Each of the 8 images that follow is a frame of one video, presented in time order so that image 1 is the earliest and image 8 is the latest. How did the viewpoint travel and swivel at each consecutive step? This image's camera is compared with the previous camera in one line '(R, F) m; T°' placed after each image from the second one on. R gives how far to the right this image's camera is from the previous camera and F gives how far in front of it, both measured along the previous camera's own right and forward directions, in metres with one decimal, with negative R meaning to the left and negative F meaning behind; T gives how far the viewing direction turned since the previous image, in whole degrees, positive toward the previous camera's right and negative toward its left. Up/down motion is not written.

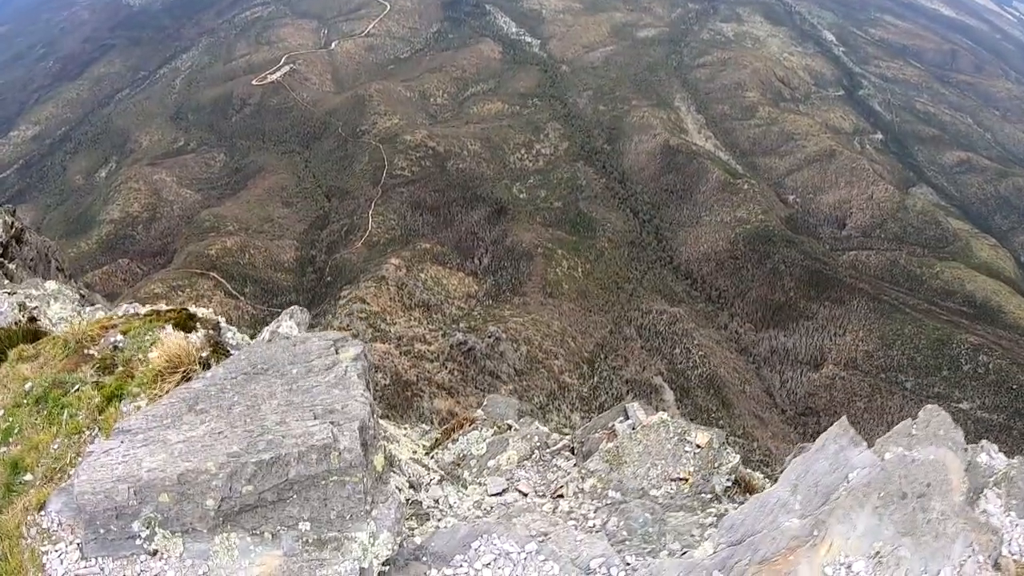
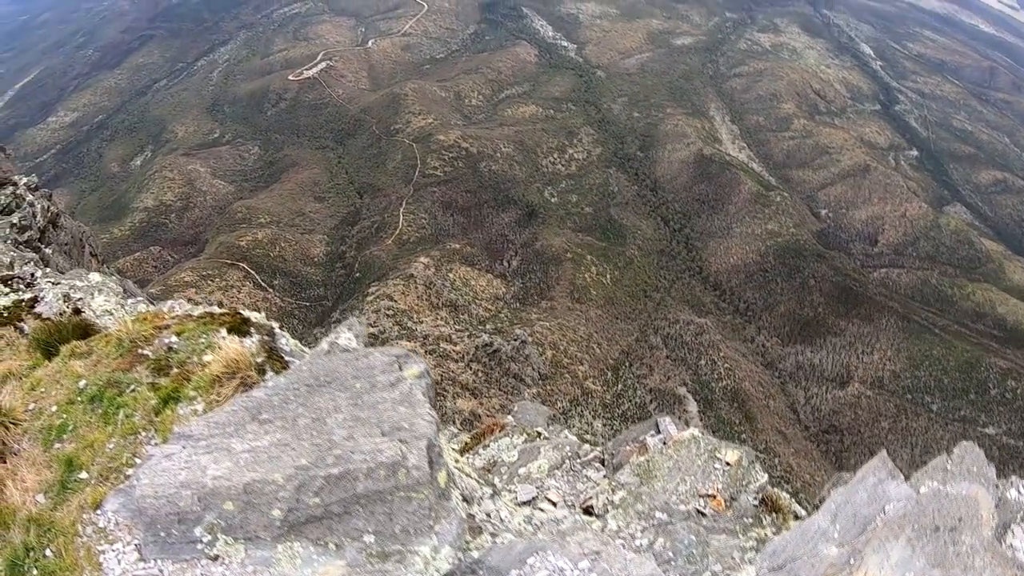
(-0.2, -0.1) m; -2°
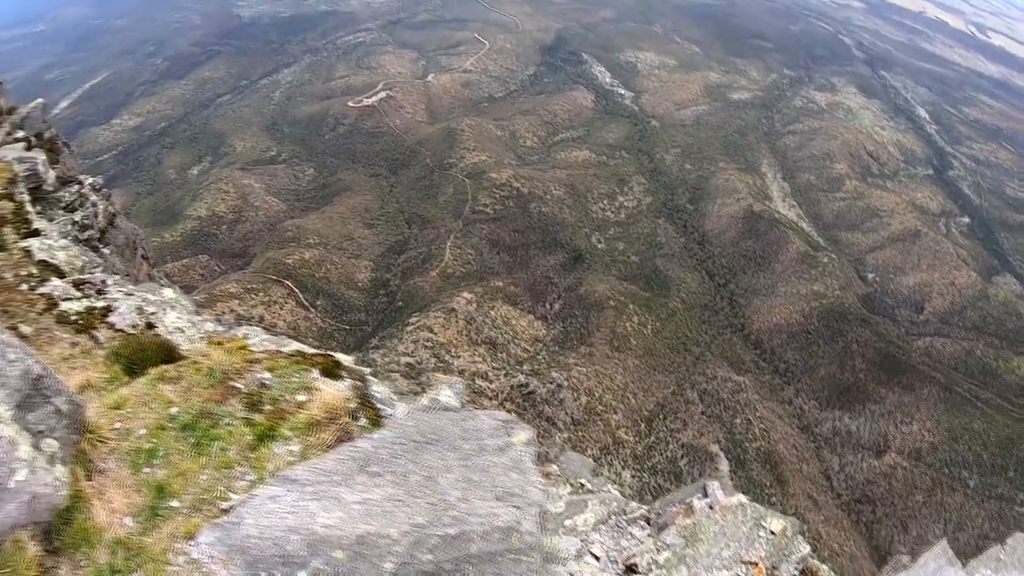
(-0.5, -0.4) m; -2°
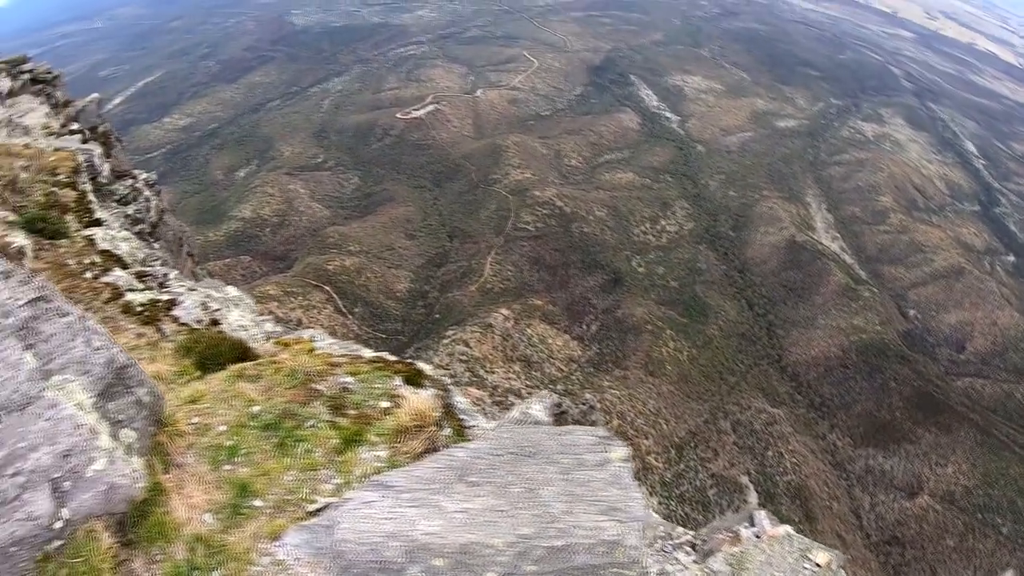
(-0.5, -0.3) m; -2°
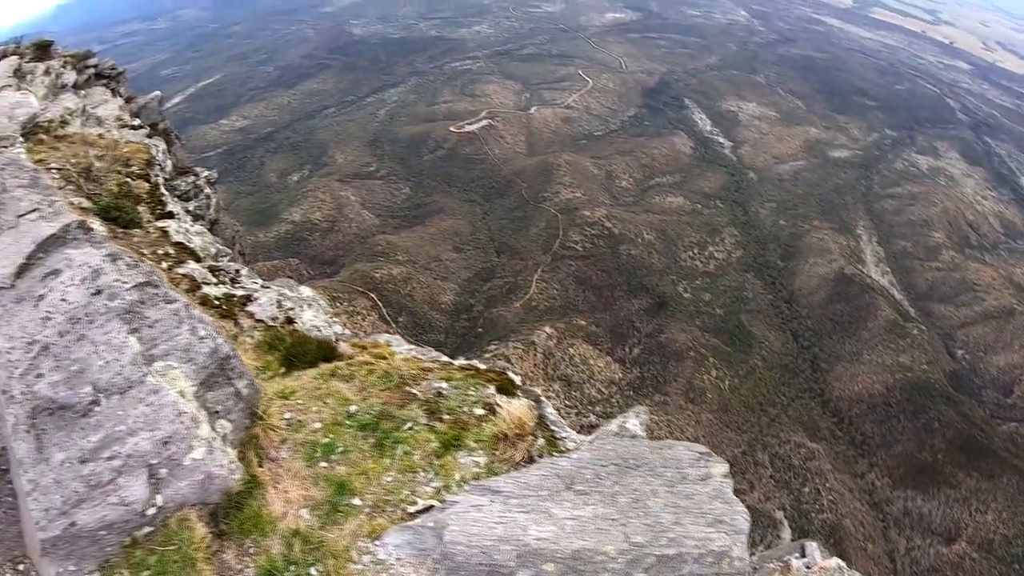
(-0.6, -0.6) m; -3°
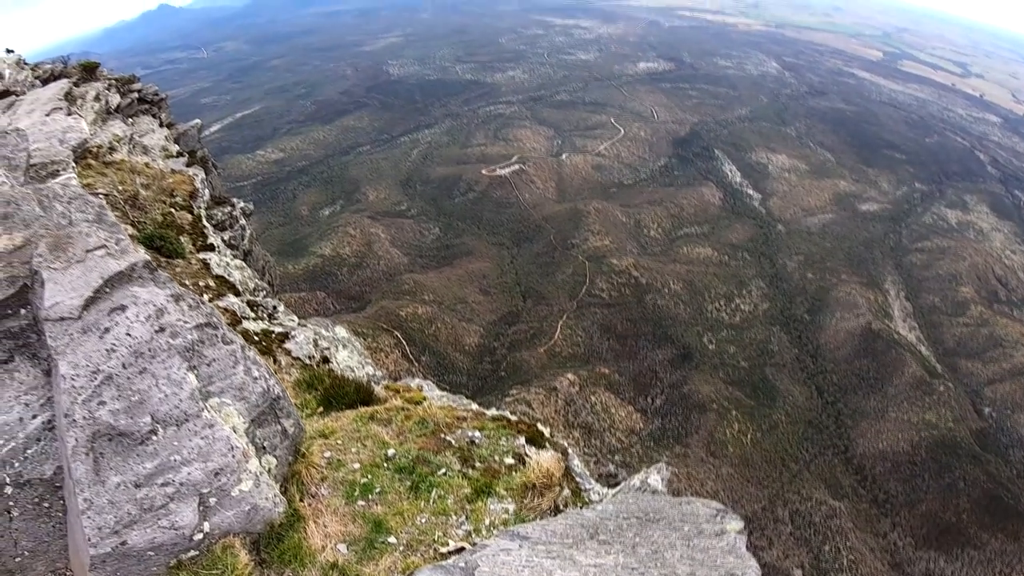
(-0.1, -0.8) m; -2°
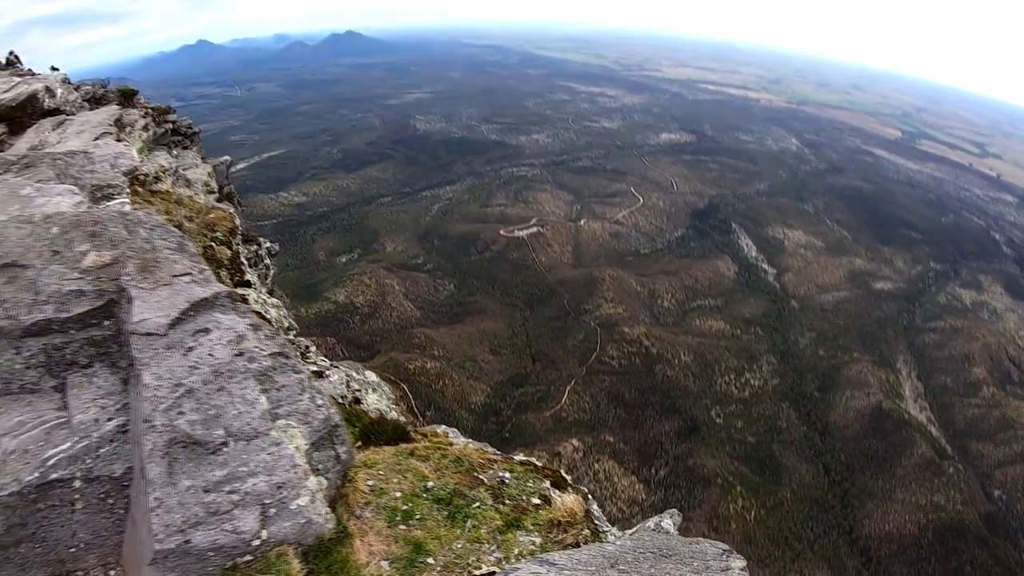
(-0.3, -0.7) m; -1°
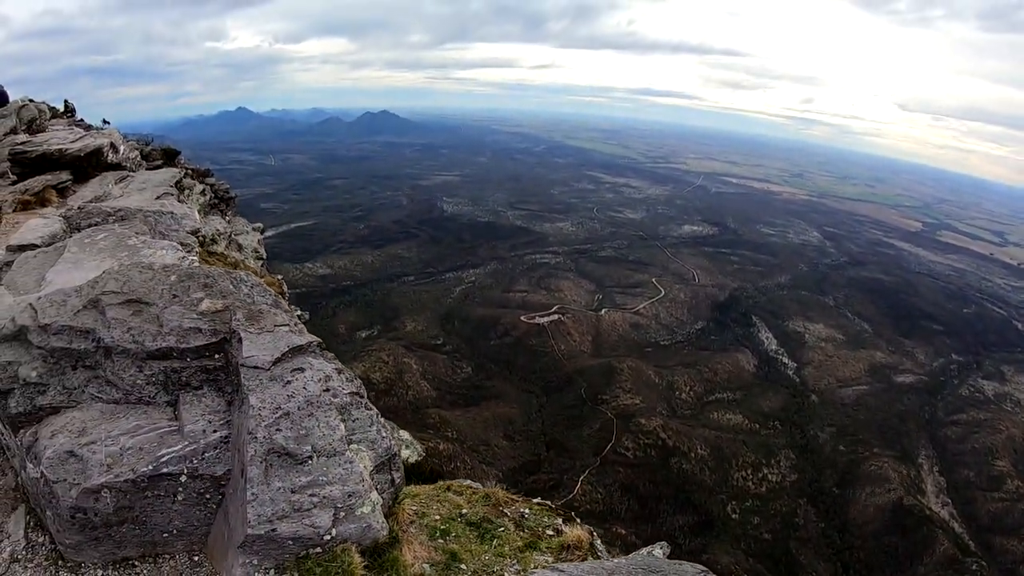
(-0.3, -1.4) m; -1°
